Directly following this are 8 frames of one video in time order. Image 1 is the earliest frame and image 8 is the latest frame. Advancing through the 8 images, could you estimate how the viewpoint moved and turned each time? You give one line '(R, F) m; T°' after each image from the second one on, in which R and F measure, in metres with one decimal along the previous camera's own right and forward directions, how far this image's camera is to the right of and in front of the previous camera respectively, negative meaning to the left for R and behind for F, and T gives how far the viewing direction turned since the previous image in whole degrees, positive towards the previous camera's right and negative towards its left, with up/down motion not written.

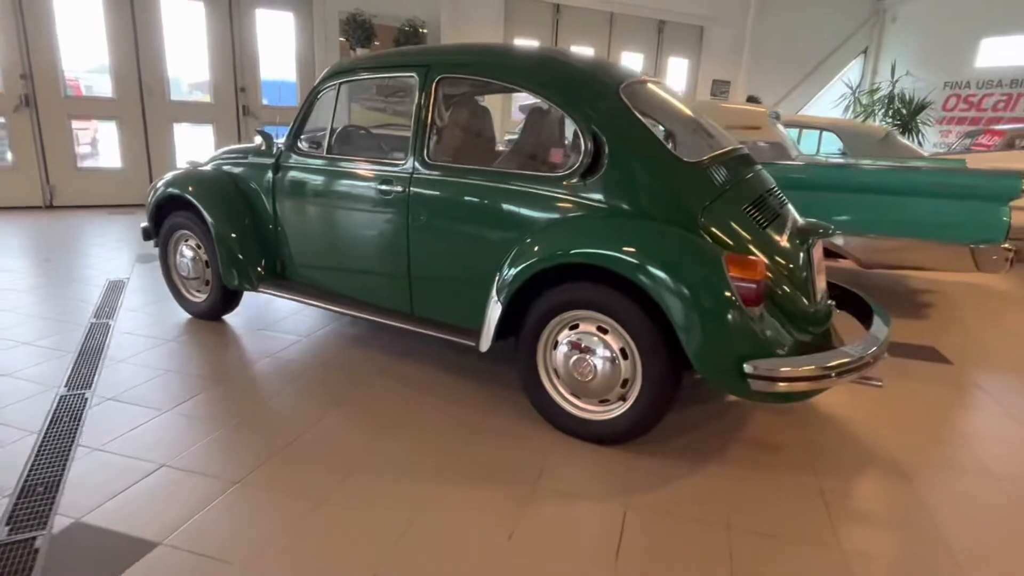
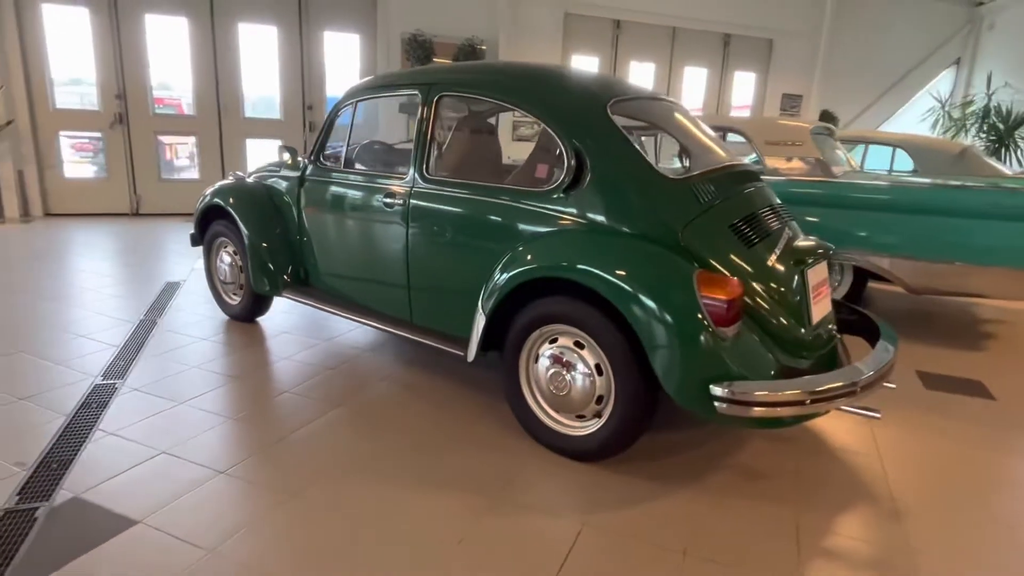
(+0.3, 0.0) m; -7°
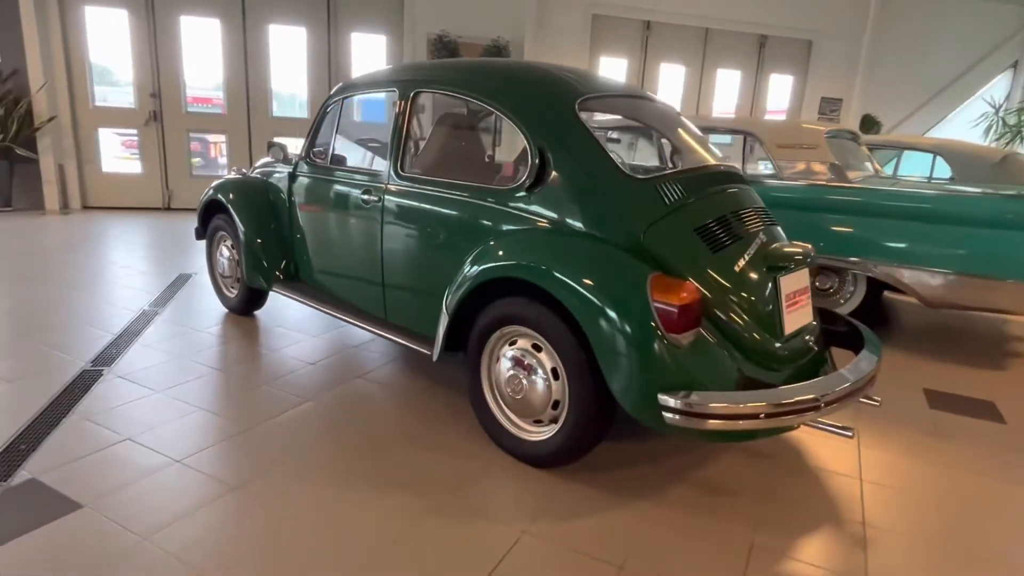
(+0.3, +0.1) m; -4°
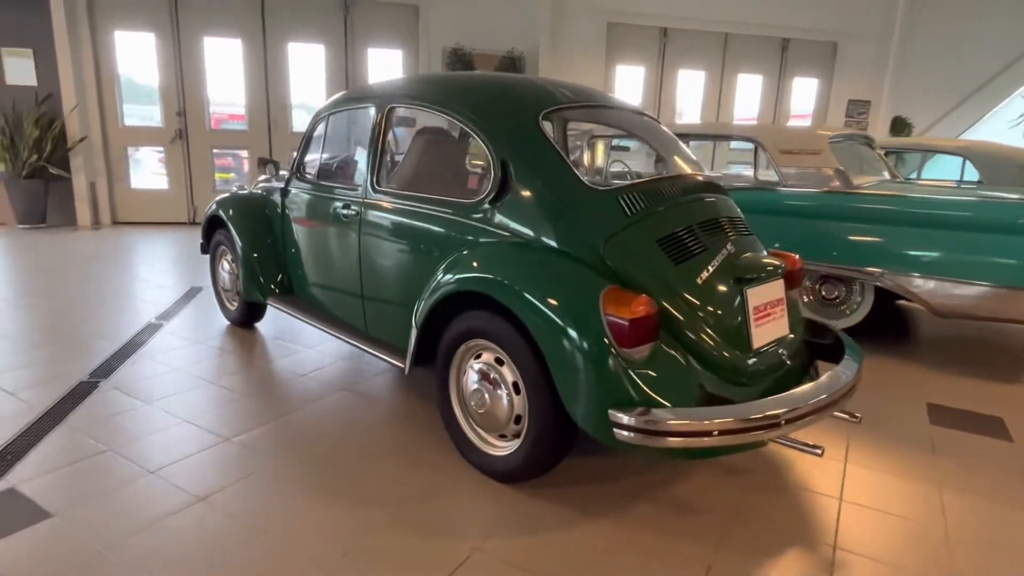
(+0.2, 0.0) m; -3°
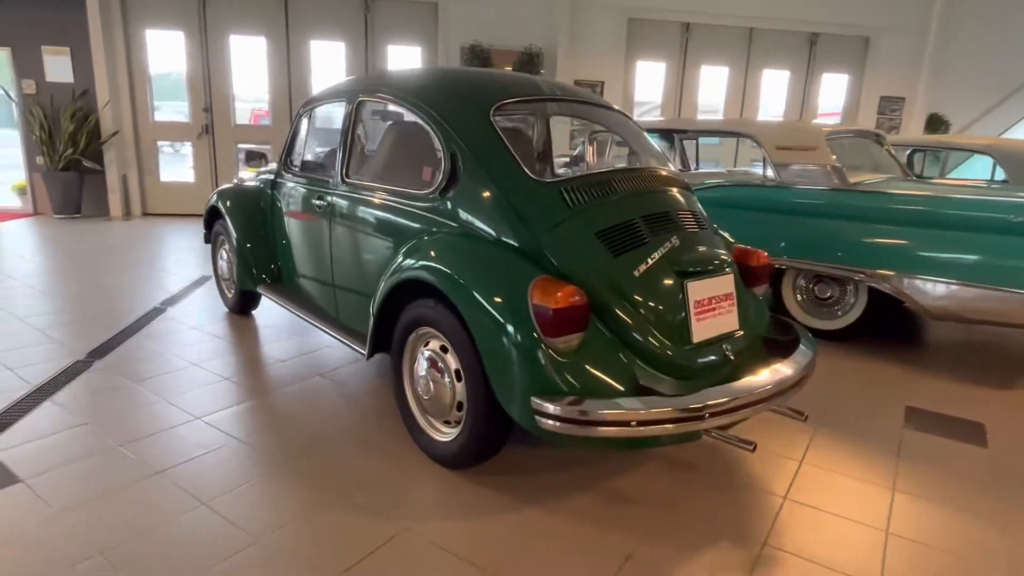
(+0.3, 0.0) m; -4°
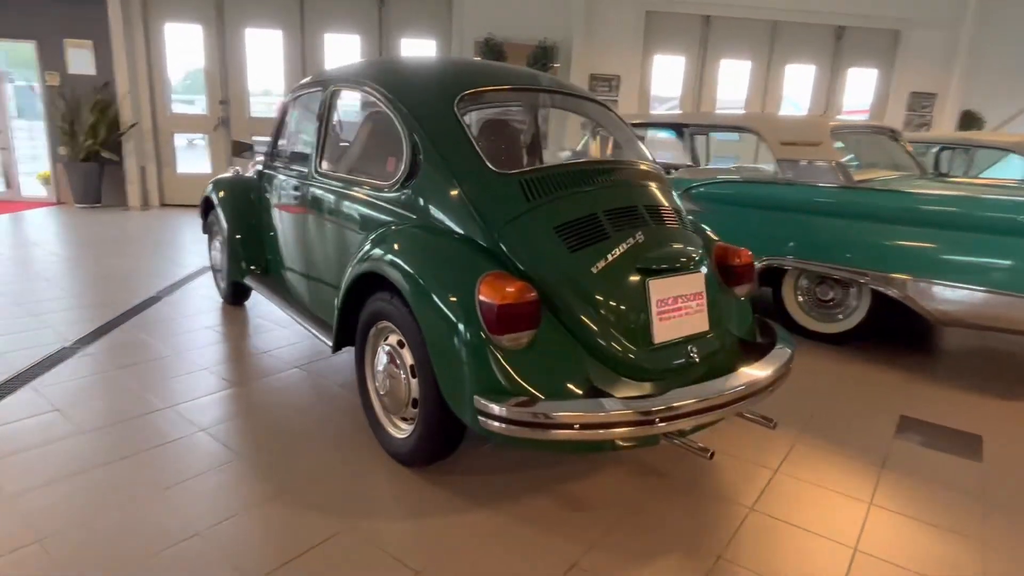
(+0.2, +0.1) m; -3°
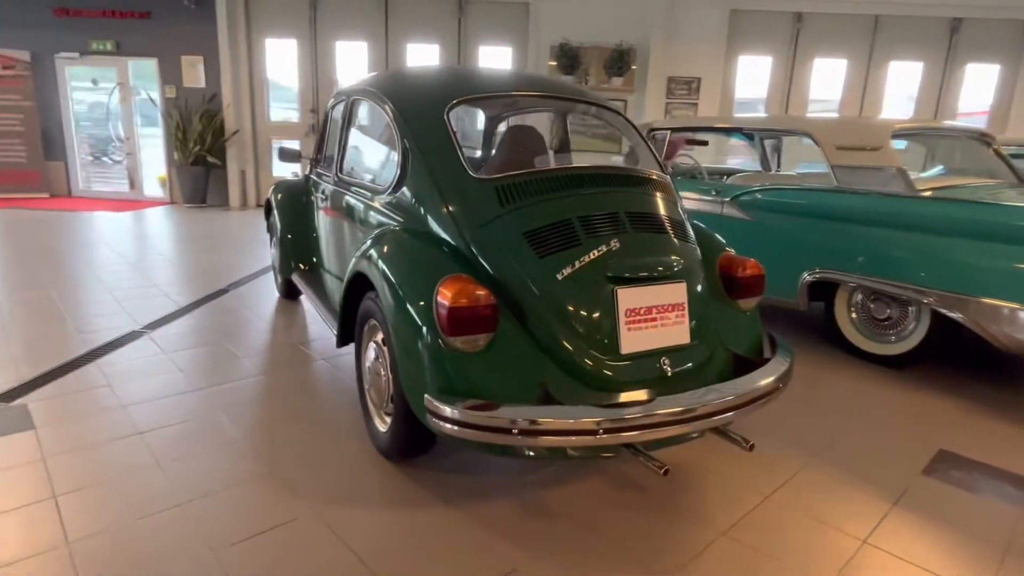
(+0.4, 0.0) m; -9°
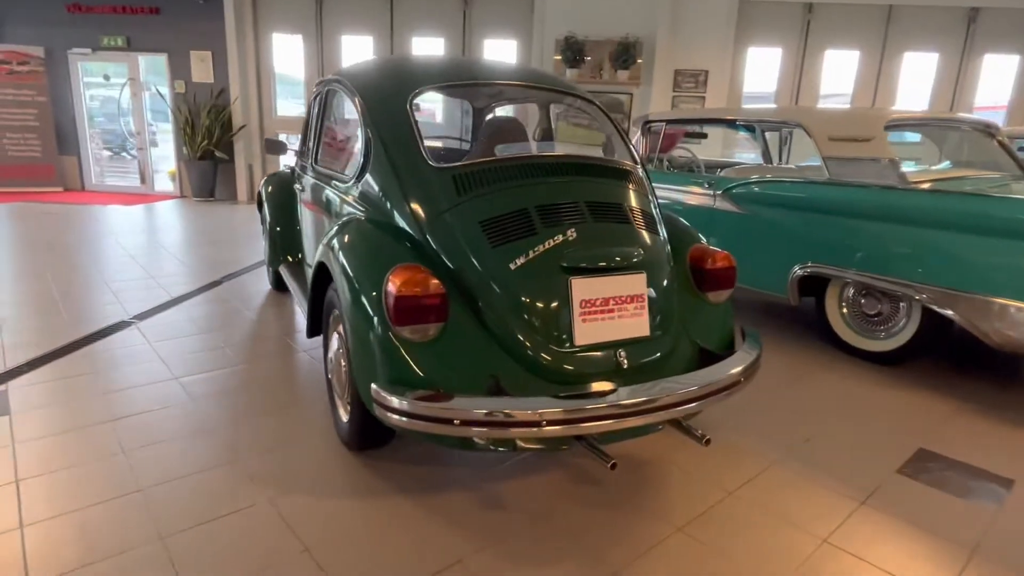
(+0.2, 0.0) m; -2°
